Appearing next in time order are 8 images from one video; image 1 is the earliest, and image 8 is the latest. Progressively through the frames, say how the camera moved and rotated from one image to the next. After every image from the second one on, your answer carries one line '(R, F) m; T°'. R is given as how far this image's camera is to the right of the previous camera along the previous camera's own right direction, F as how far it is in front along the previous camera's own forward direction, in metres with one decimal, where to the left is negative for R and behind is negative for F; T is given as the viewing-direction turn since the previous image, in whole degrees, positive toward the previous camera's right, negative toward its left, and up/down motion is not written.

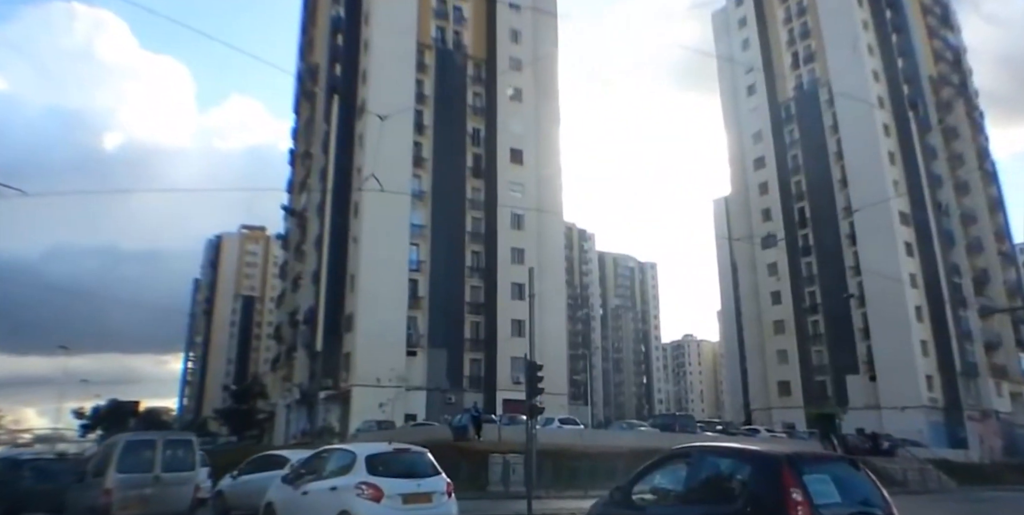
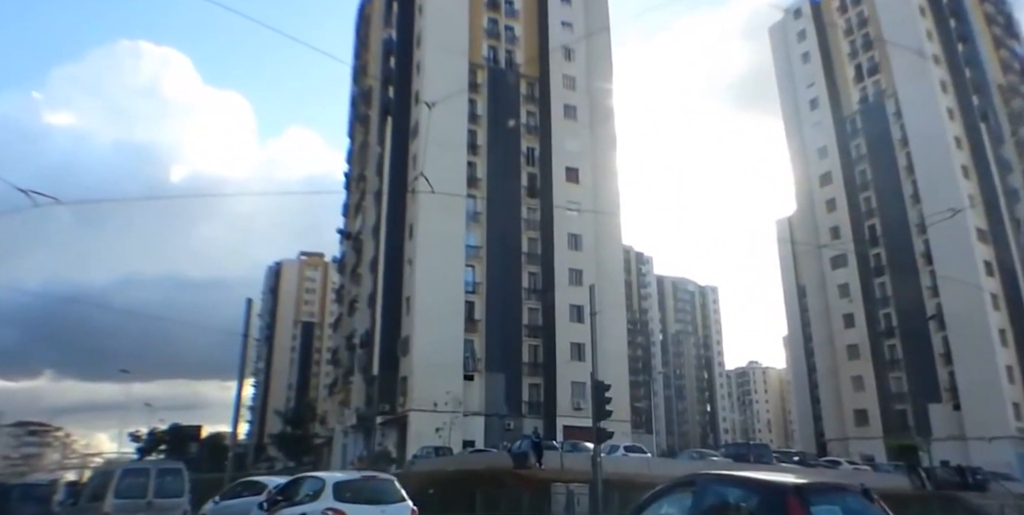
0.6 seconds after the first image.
(-0.1, +1.4) m; -5°
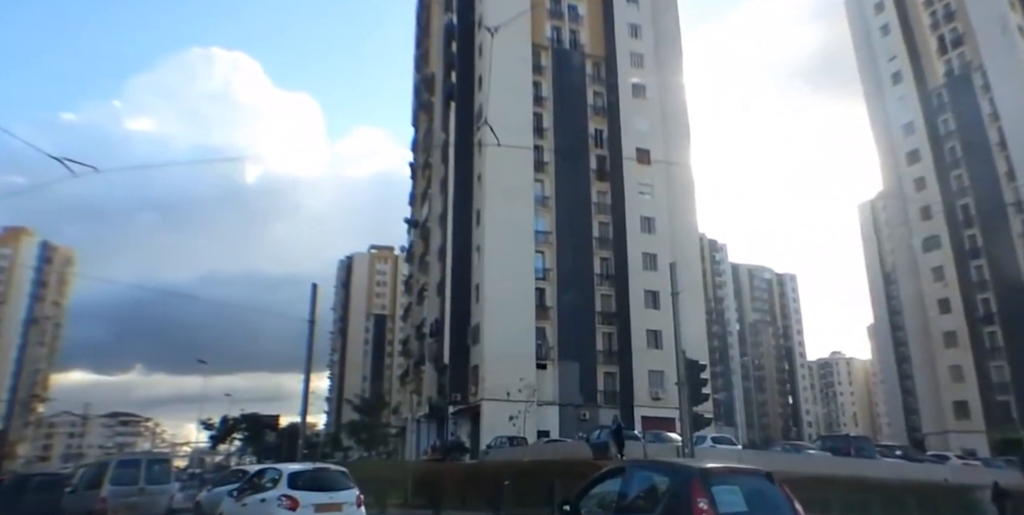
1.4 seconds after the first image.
(-0.2, +1.6) m; -6°
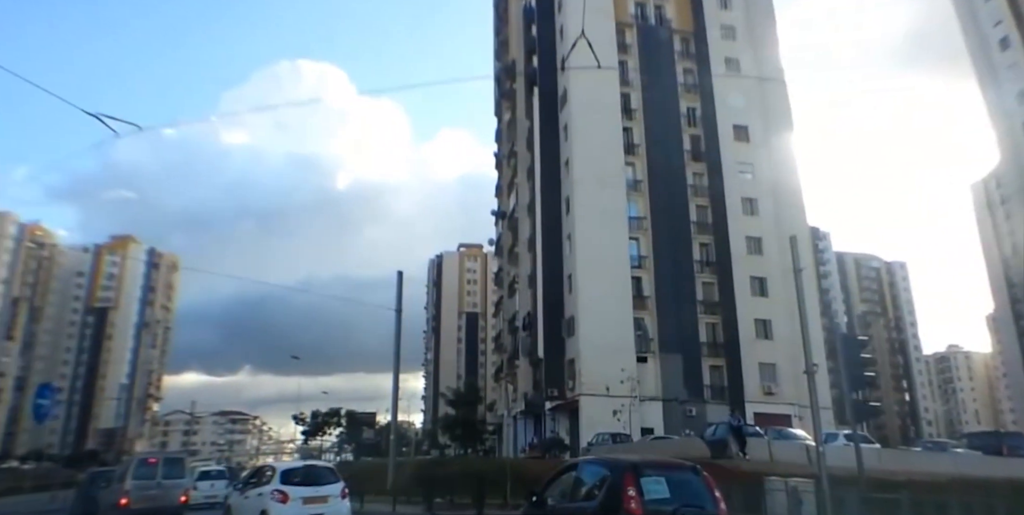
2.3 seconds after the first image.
(-0.5, +2.0) m; -7°
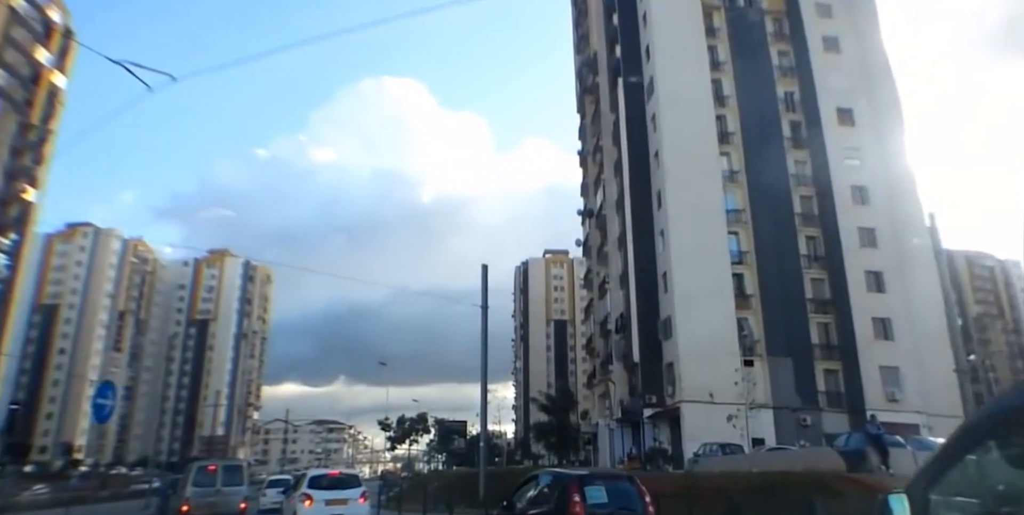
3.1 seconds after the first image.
(-0.3, +1.8) m; -7°
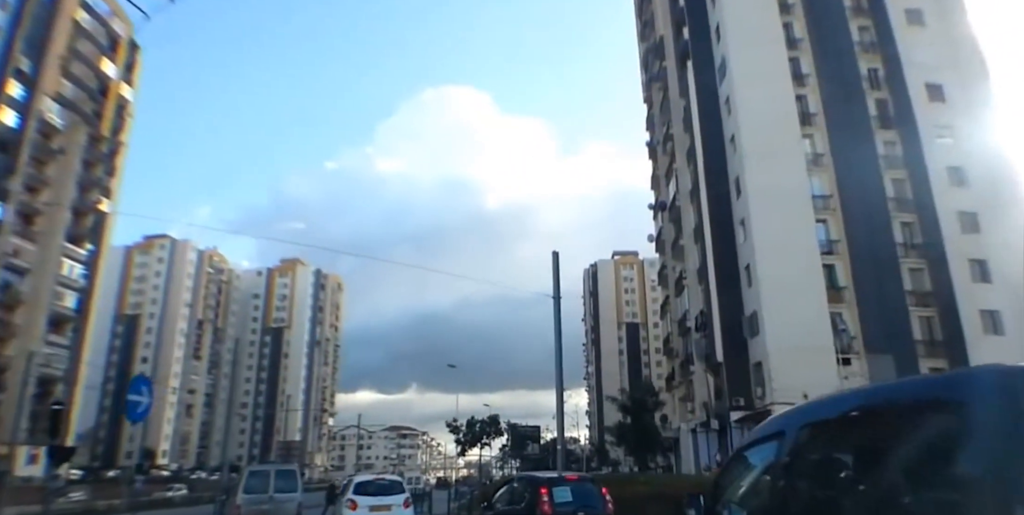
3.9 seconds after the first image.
(-0.2, +1.4) m; -6°
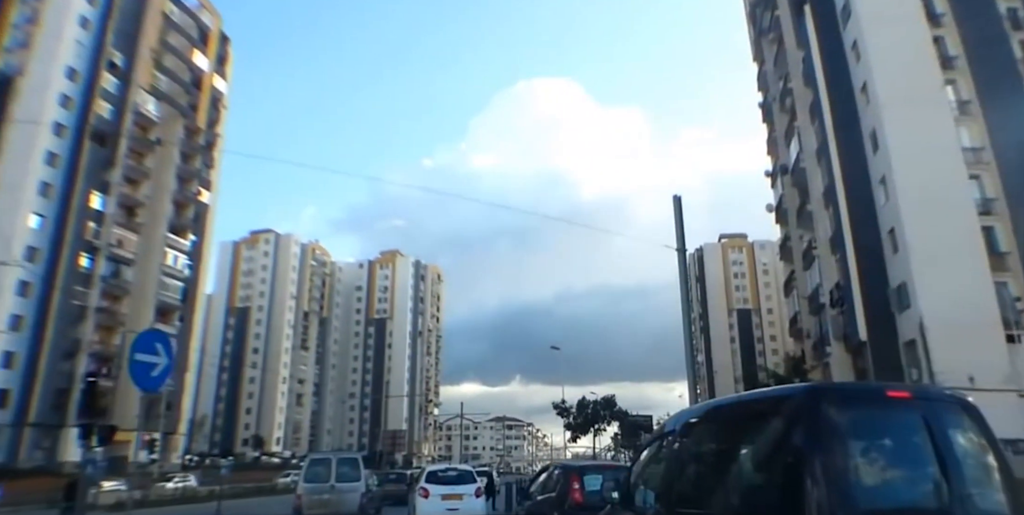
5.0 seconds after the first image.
(-0.3, +2.0) m; -8°
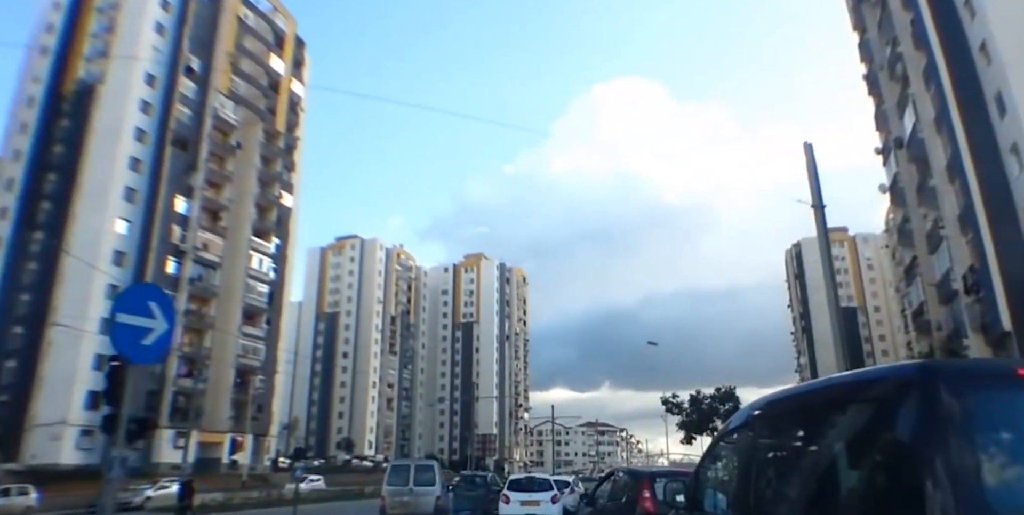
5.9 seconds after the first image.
(0.0, +1.4) m; -7°
